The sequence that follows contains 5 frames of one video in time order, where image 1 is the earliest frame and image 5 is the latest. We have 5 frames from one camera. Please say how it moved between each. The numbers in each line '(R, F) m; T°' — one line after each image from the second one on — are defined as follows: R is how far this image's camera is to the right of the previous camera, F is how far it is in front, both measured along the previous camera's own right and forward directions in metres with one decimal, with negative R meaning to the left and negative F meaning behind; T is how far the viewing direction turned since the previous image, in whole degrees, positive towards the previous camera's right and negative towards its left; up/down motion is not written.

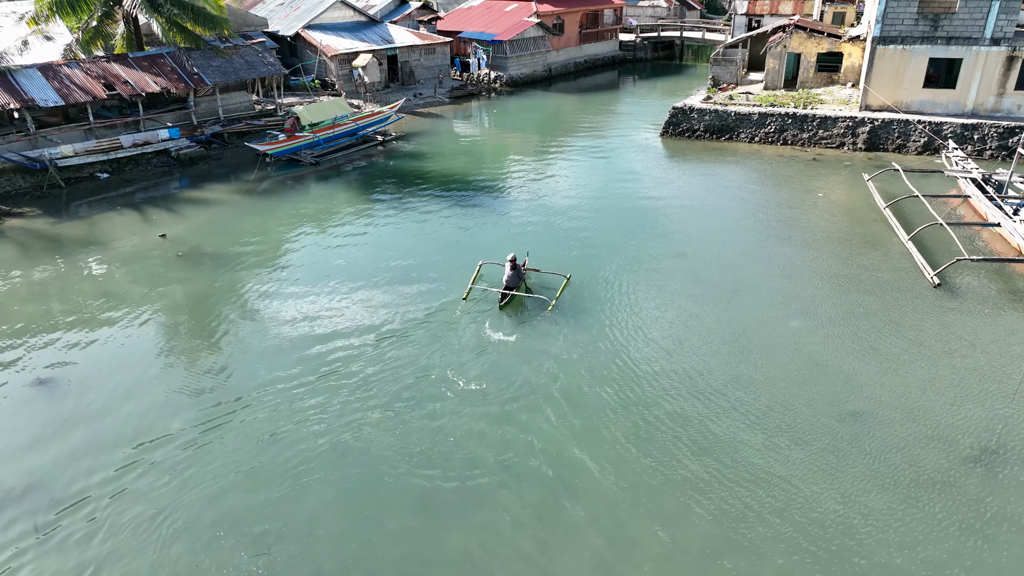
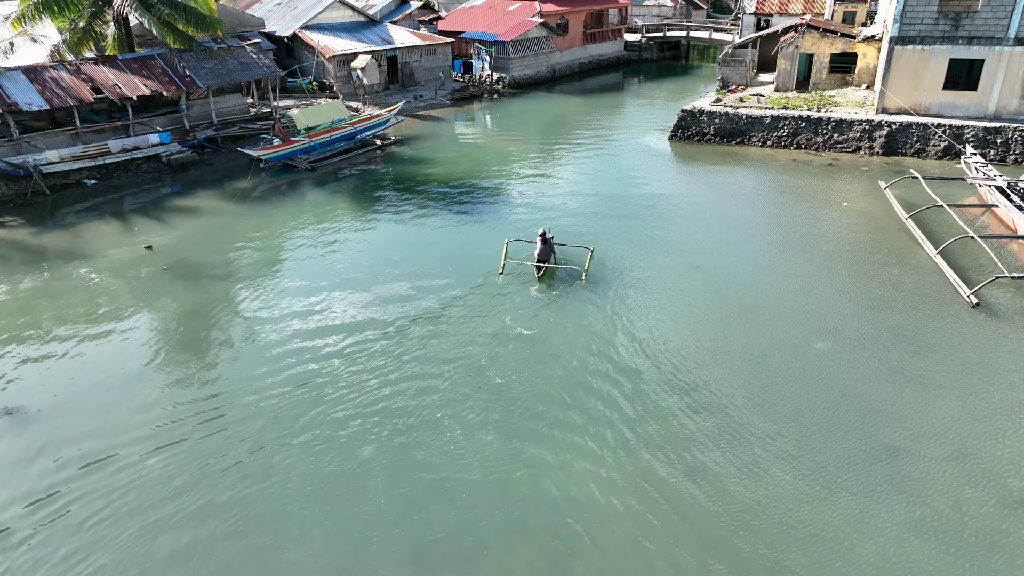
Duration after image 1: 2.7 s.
(0.0, +1.0) m; 0°
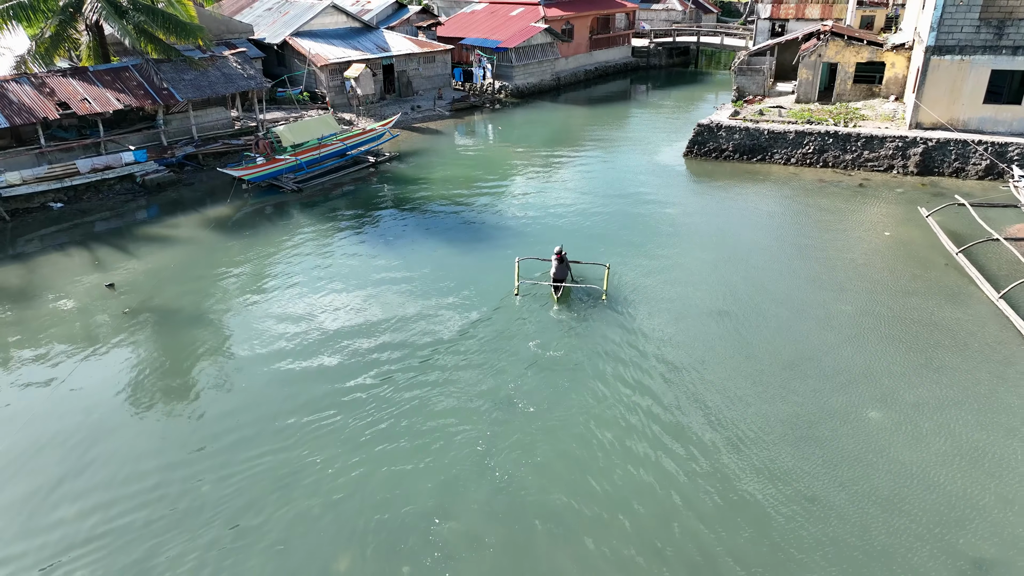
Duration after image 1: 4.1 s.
(0.0, +2.1) m; 0°
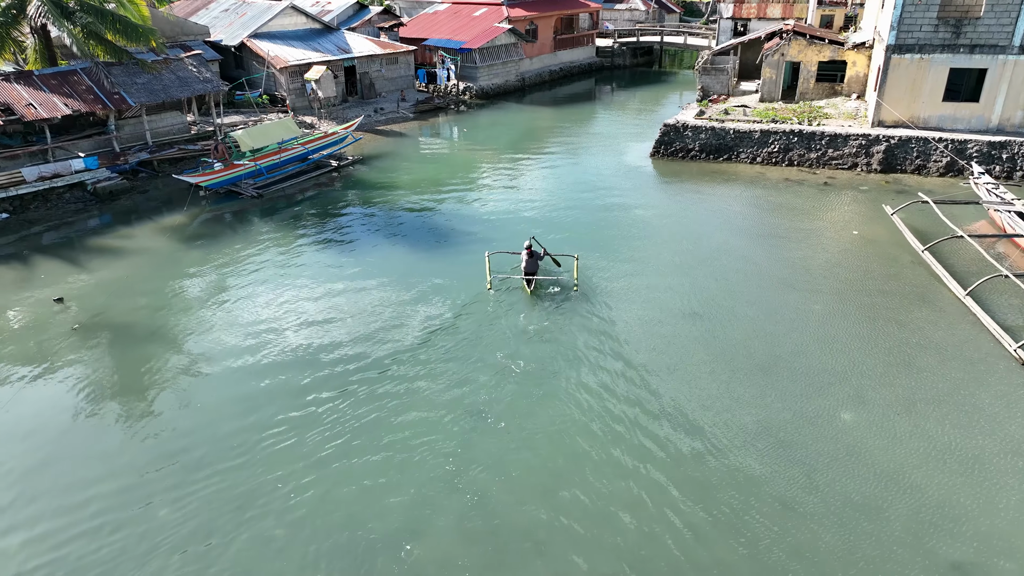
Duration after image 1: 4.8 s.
(0.0, +0.4) m; +2°
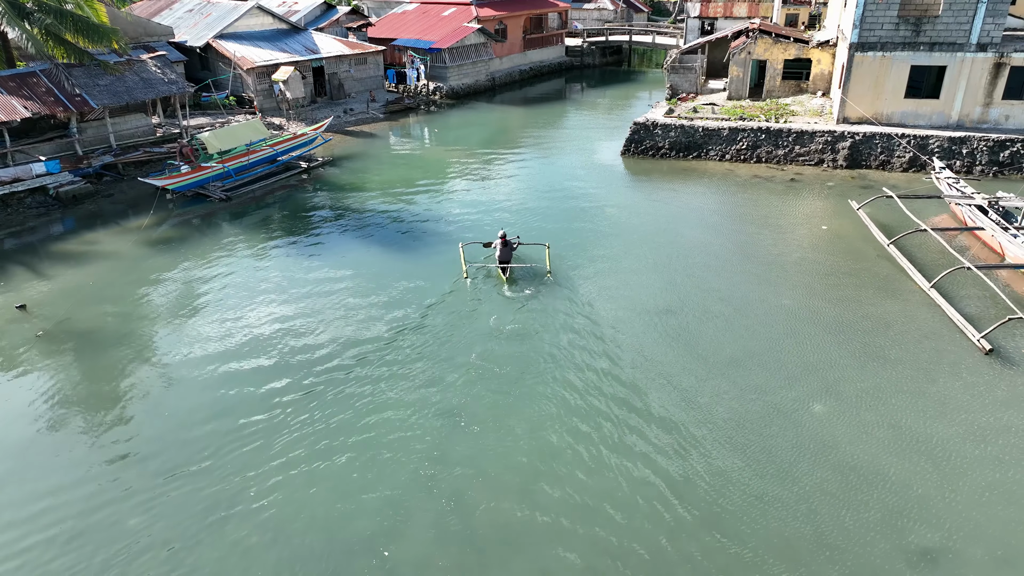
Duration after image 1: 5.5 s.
(0.0, 0.0) m; +2°
